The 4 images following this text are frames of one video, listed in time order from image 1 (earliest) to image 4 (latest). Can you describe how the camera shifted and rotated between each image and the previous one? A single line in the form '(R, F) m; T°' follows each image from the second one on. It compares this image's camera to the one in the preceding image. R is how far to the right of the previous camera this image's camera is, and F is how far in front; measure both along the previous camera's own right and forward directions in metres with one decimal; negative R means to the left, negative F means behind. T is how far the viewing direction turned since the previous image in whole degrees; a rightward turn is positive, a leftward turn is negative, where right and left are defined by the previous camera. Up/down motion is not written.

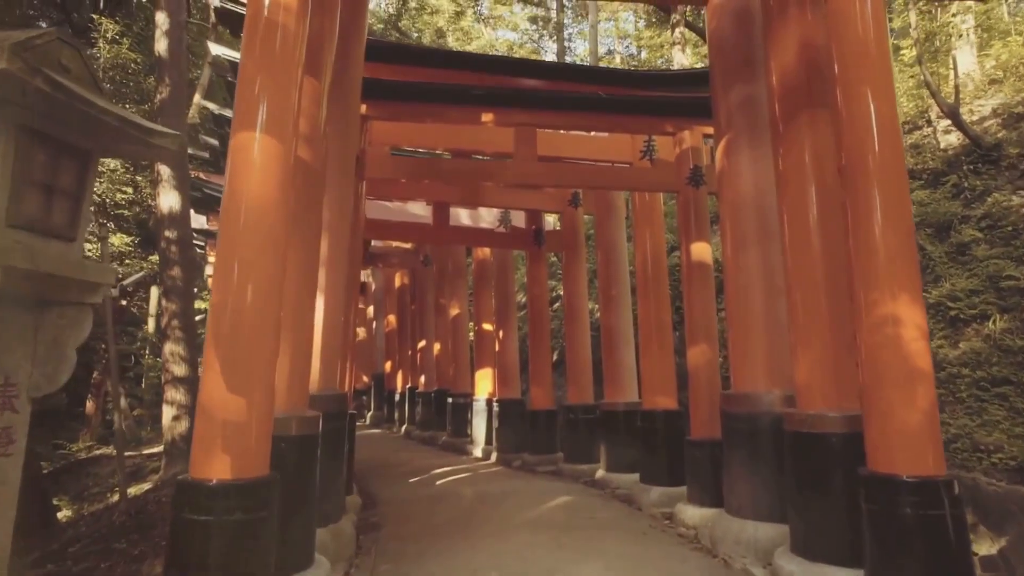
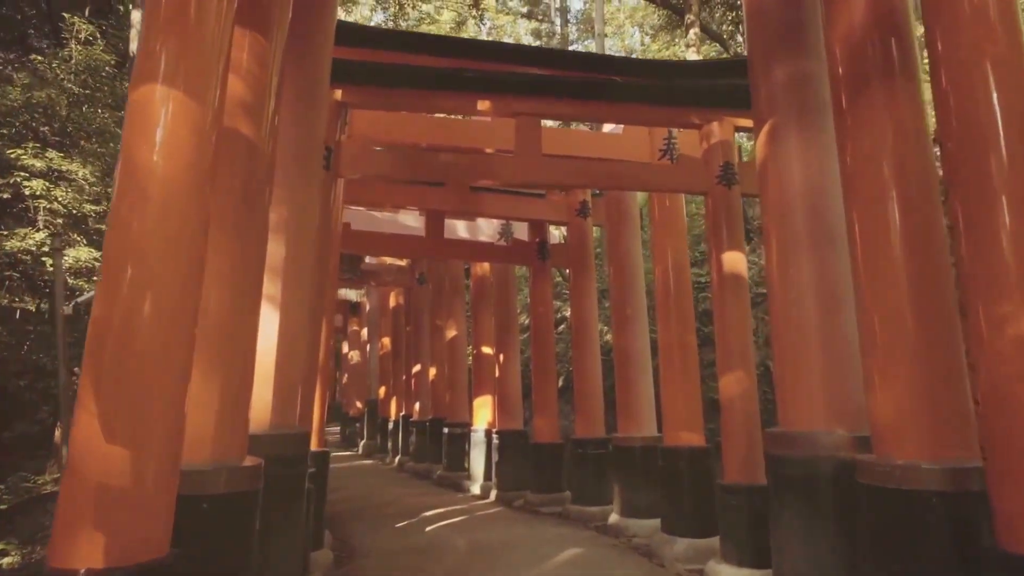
(0.0, +1.0) m; 0°
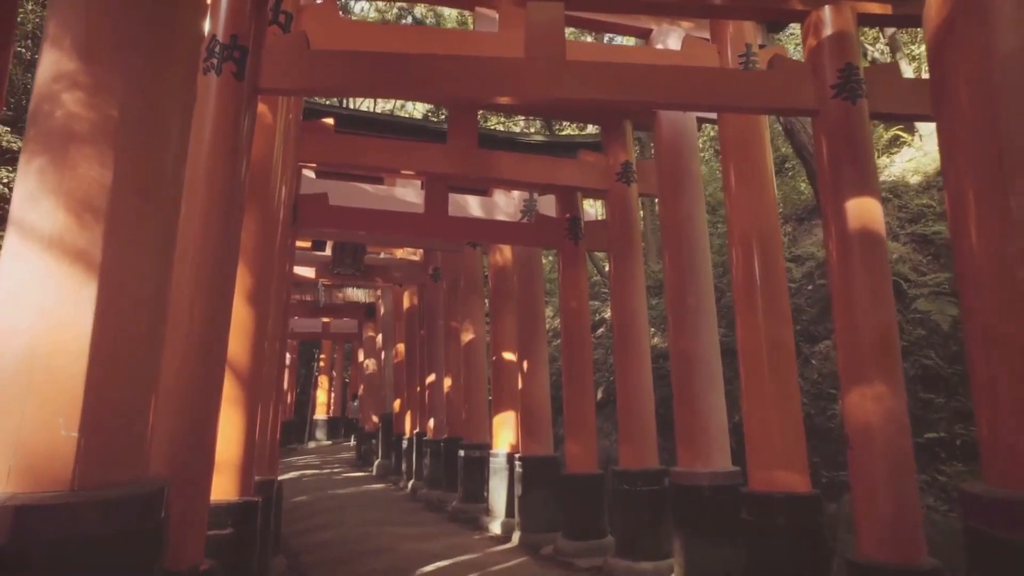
(+0.2, +2.0) m; -3°
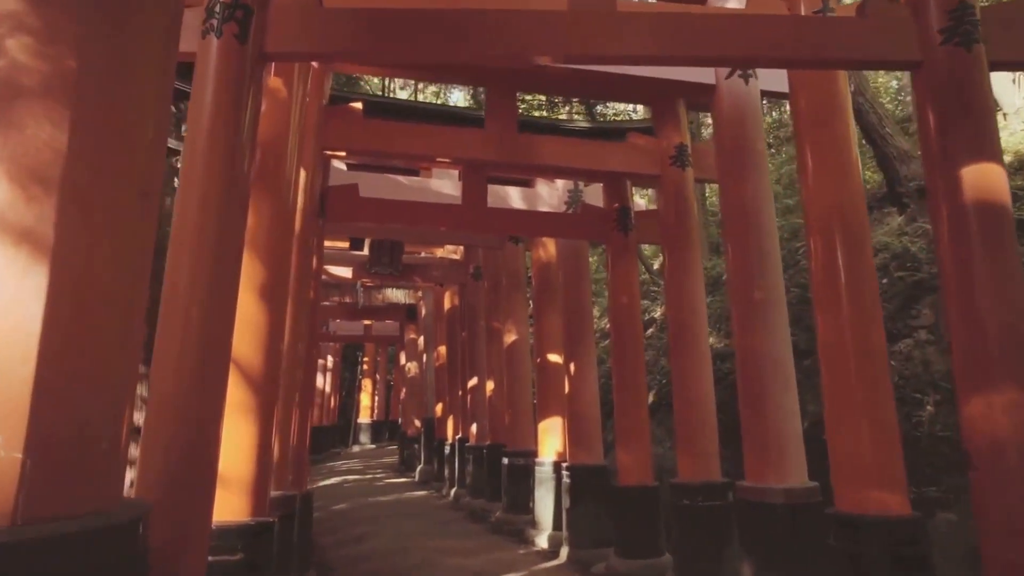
(0.0, +0.5) m; -4°
